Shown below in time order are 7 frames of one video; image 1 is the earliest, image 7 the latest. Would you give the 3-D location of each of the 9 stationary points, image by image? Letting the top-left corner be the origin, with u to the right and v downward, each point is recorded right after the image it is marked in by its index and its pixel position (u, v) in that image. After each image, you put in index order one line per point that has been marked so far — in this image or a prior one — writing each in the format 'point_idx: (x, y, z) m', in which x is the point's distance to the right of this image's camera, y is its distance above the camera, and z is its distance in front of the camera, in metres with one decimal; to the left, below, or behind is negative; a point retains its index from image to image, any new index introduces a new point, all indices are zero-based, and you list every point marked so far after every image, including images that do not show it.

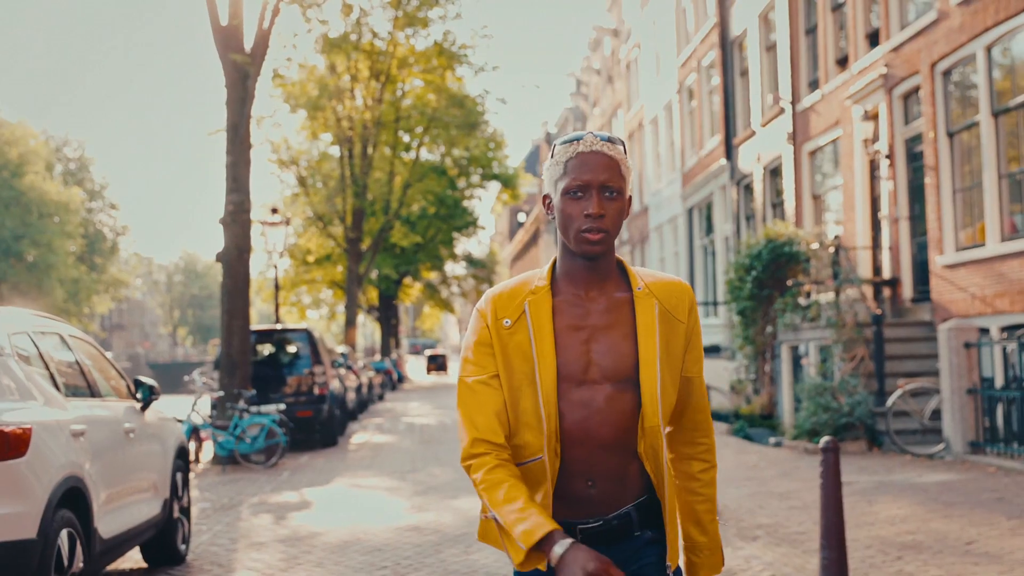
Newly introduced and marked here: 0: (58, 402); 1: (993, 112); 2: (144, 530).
0: (-2.3, -0.6, +5.8) m
1: (+5.4, +2.0, +12.9) m
2: (-2.2, -1.5, +7.0) m
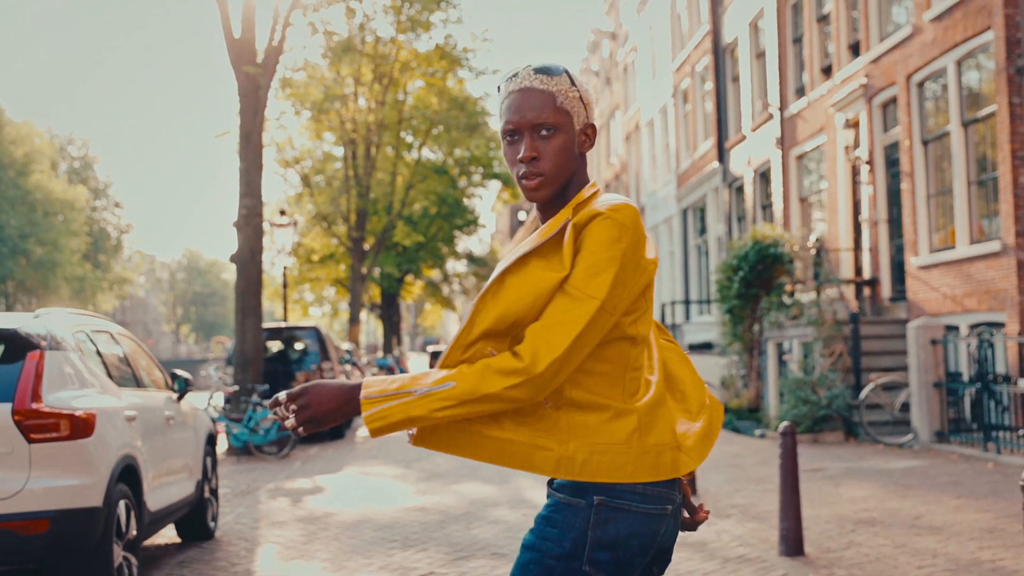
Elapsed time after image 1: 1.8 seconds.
0: (-2.3, -0.6, +6.7) m
1: (+5.4, +2.0, +13.7) m
2: (-2.3, -1.5, +7.8) m
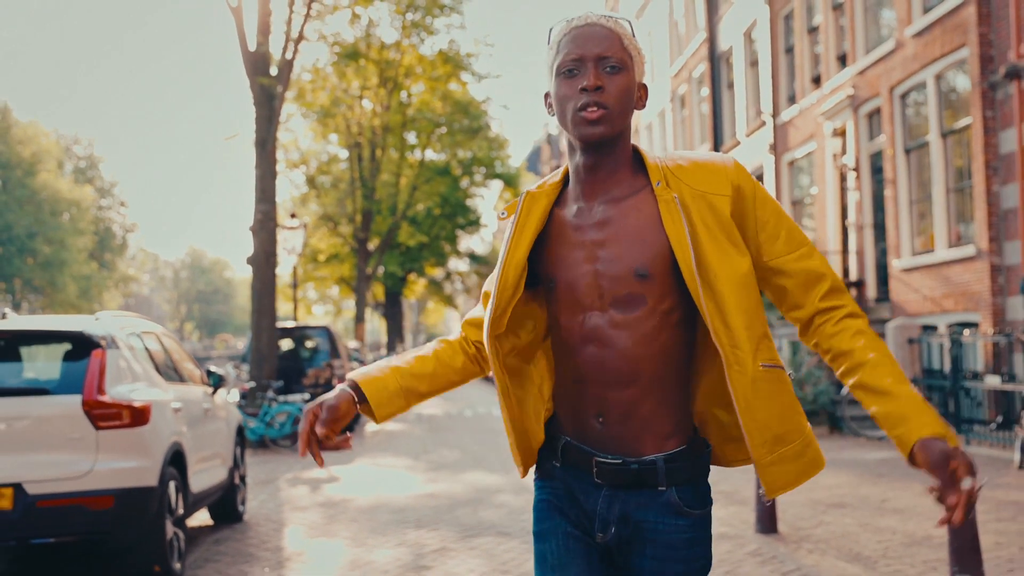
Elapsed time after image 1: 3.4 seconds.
0: (-2.3, -0.6, +7.5) m
1: (+5.5, +2.0, +14.5) m
2: (-2.2, -1.5, +8.7) m
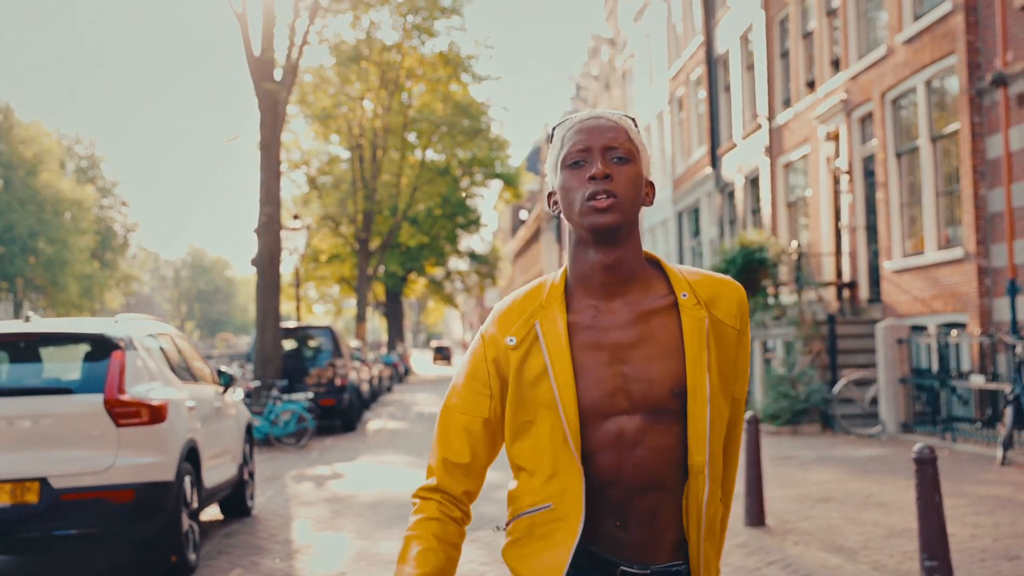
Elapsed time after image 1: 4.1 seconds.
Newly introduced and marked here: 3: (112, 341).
0: (-2.3, -0.7, +7.8) m
1: (+5.5, +2.0, +14.9) m
2: (-2.2, -1.6, +9.0) m
3: (-2.5, -0.3, +7.2) m
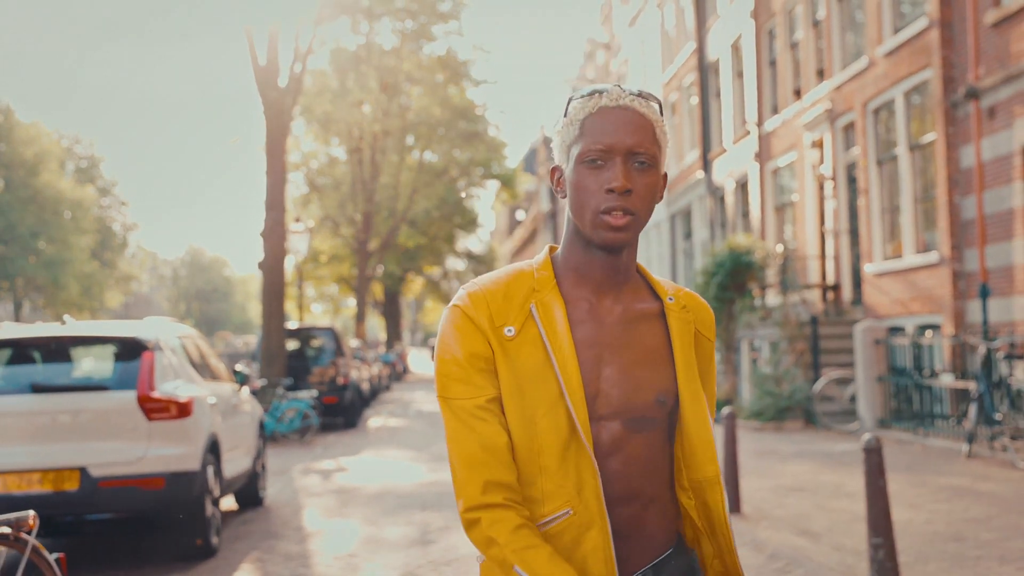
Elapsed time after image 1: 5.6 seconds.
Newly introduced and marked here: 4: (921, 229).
0: (-2.3, -0.7, +8.5) m
1: (+5.4, +1.9, +15.6) m
2: (-2.3, -1.6, +9.7) m
3: (-2.5, -0.4, +7.8) m
4: (+5.5, +0.8, +15.5) m
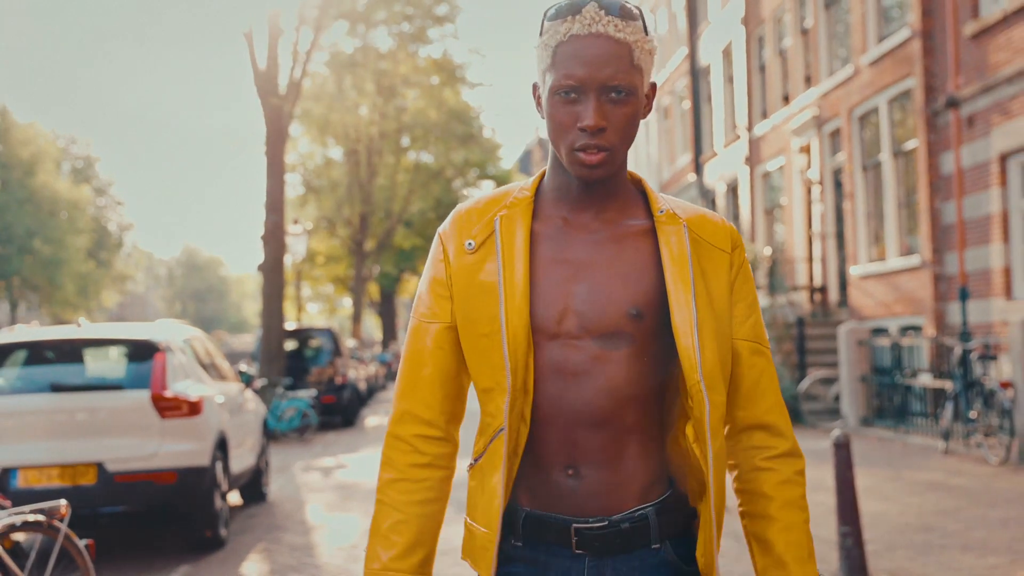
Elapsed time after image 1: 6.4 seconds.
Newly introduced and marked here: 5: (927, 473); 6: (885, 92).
0: (-2.4, -0.7, +8.9) m
1: (+5.3, +1.9, +16.0) m
2: (-2.3, -1.6, +10.1) m
3: (-2.6, -0.4, +8.2) m
4: (+5.5, +0.8, +15.9) m
5: (+3.7, -1.6, +10.1) m
6: (+5.3, +2.8, +16.2) m
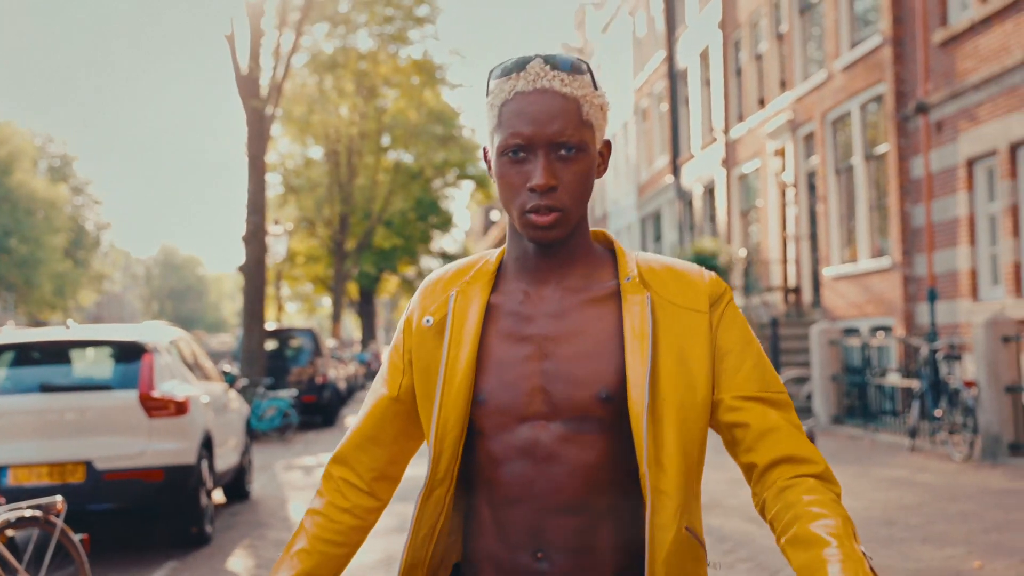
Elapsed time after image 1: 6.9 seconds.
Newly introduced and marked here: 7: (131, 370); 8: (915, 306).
0: (-2.5, -0.7, +9.1) m
1: (+5.0, +1.9, +16.3) m
2: (-2.5, -1.7, +10.3) m
3: (-2.7, -0.4, +8.4) m
4: (+5.2, +0.8, +16.3) m
5: (+3.5, -1.7, +10.4) m
6: (+5.0, +2.8, +16.6) m
7: (-2.7, -0.6, +8.2) m
8: (+5.3, -0.2, +15.1) m
